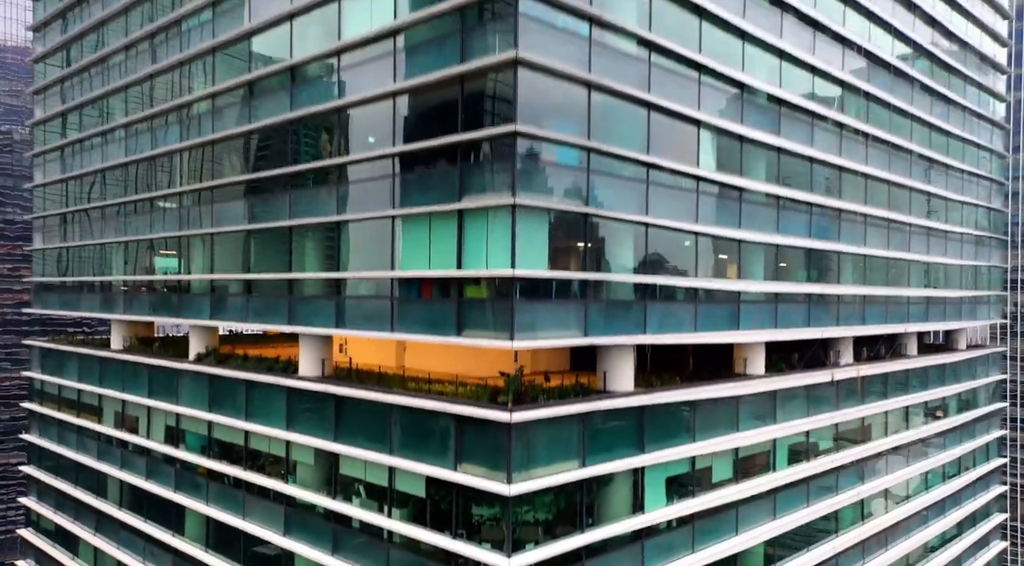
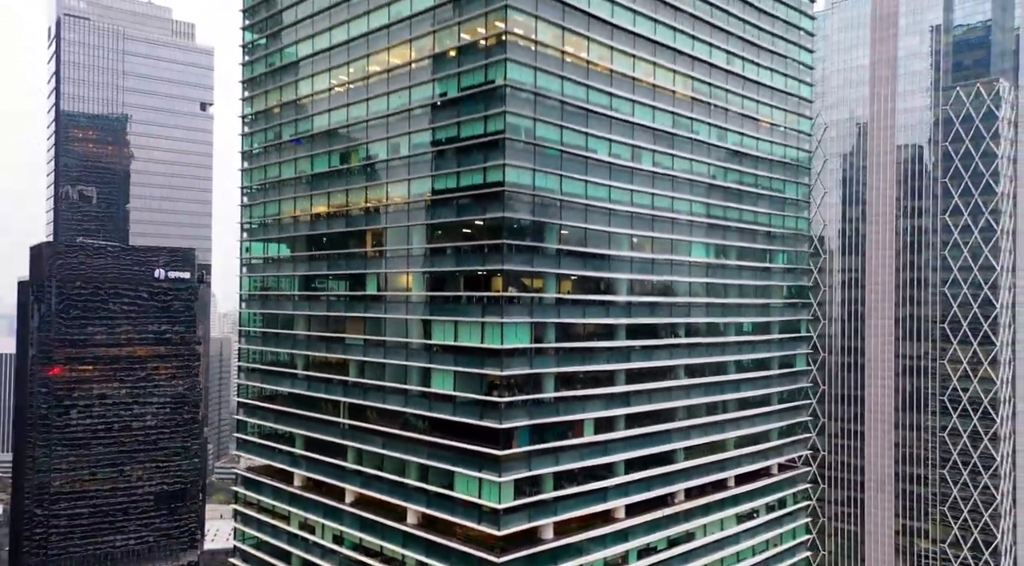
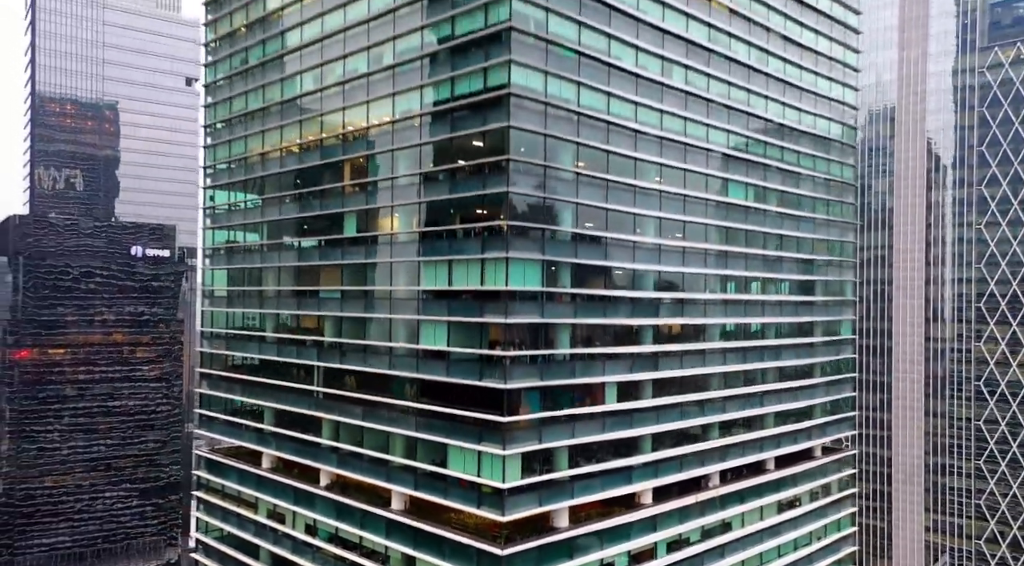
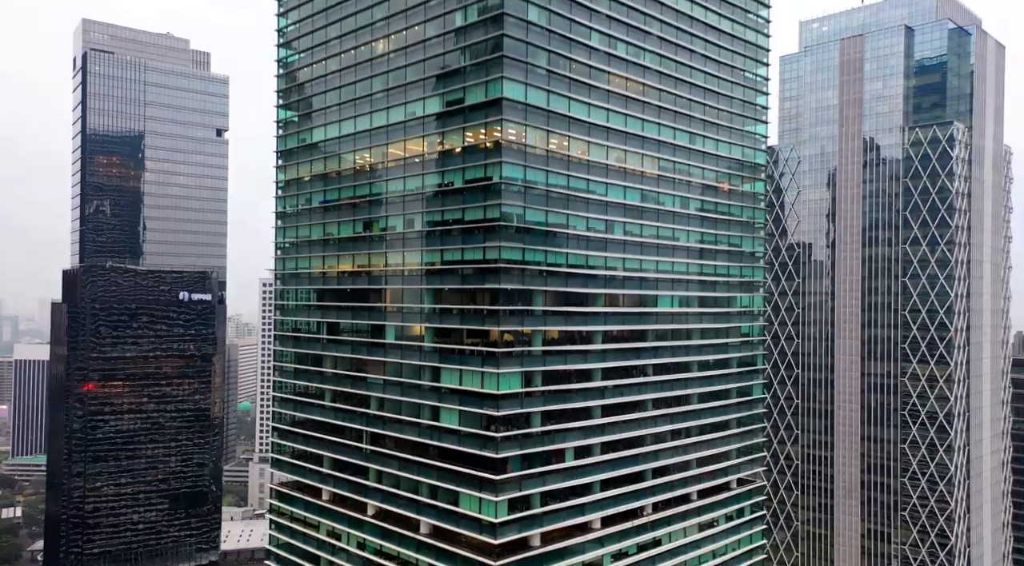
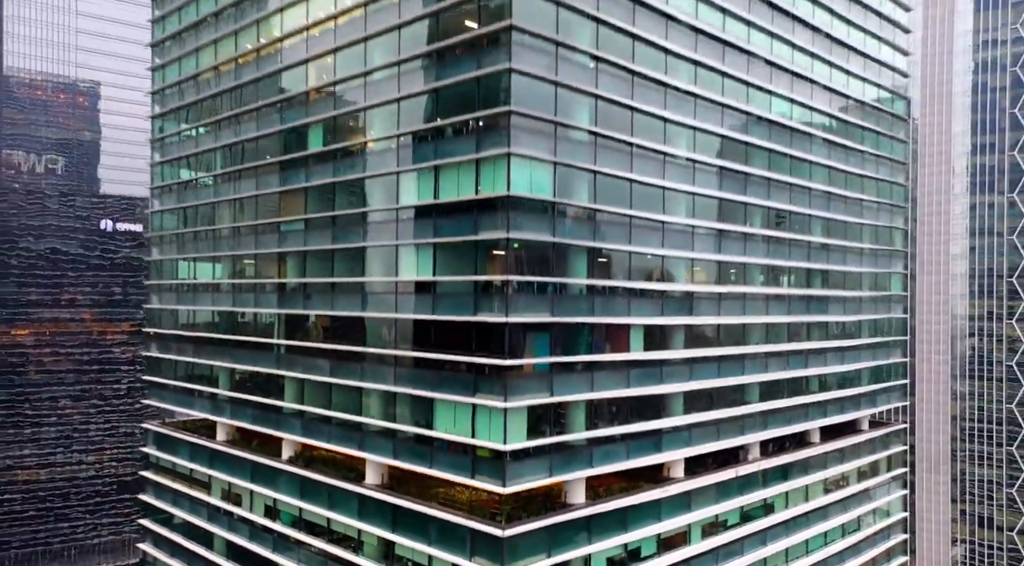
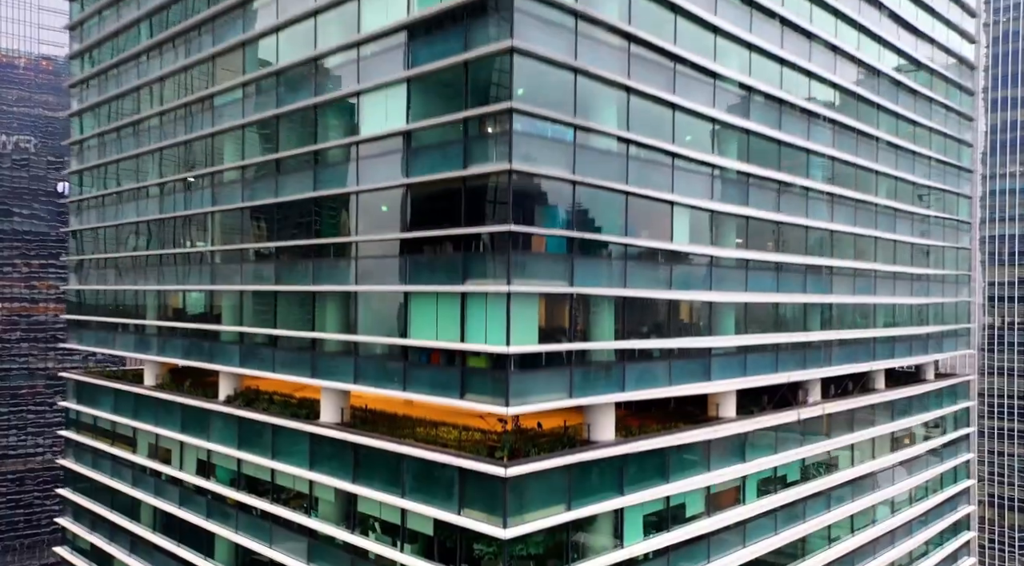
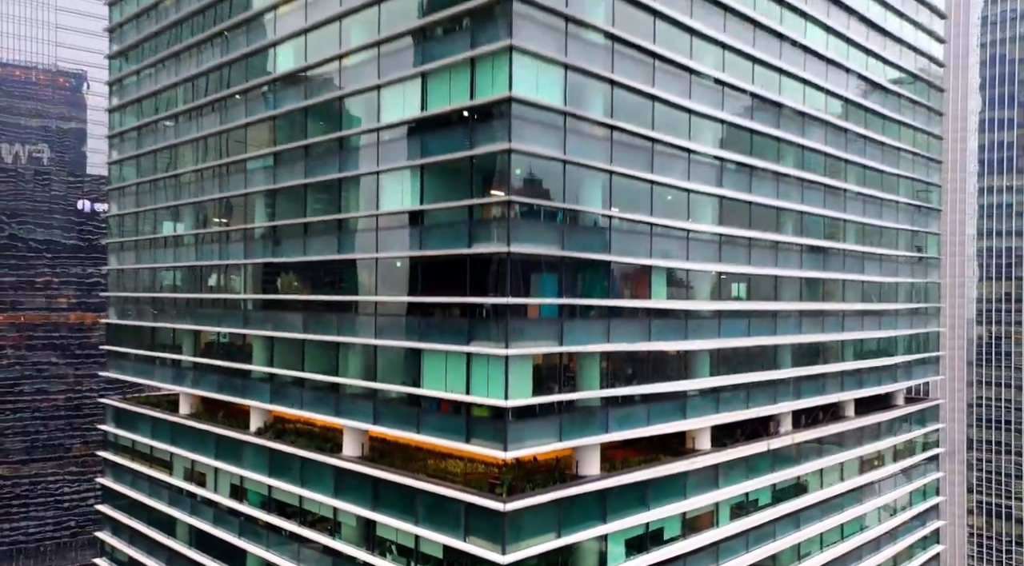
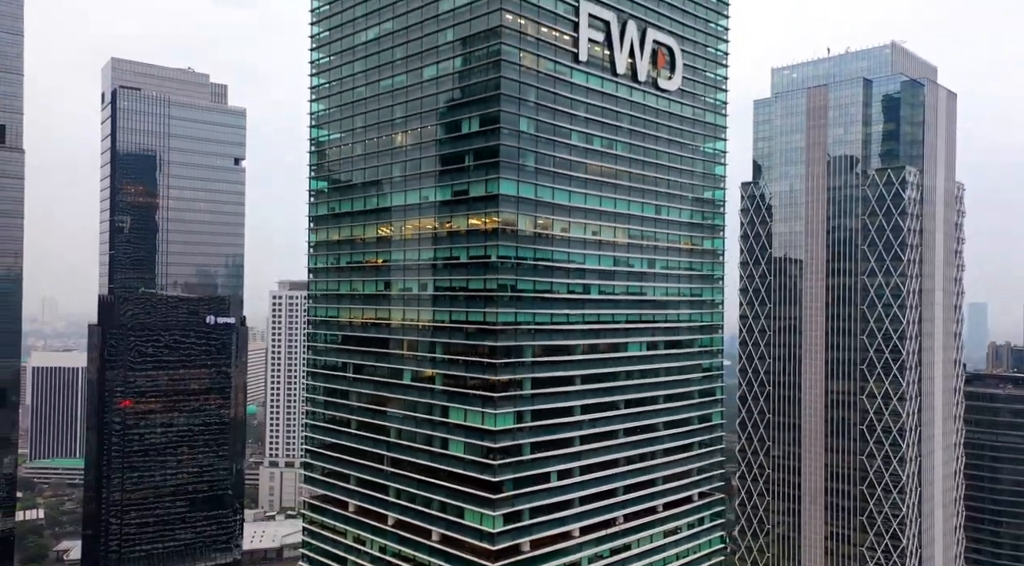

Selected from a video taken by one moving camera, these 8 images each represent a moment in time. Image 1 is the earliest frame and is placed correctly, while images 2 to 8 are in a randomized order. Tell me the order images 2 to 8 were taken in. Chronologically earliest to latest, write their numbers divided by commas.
6, 7, 5, 3, 2, 4, 8
